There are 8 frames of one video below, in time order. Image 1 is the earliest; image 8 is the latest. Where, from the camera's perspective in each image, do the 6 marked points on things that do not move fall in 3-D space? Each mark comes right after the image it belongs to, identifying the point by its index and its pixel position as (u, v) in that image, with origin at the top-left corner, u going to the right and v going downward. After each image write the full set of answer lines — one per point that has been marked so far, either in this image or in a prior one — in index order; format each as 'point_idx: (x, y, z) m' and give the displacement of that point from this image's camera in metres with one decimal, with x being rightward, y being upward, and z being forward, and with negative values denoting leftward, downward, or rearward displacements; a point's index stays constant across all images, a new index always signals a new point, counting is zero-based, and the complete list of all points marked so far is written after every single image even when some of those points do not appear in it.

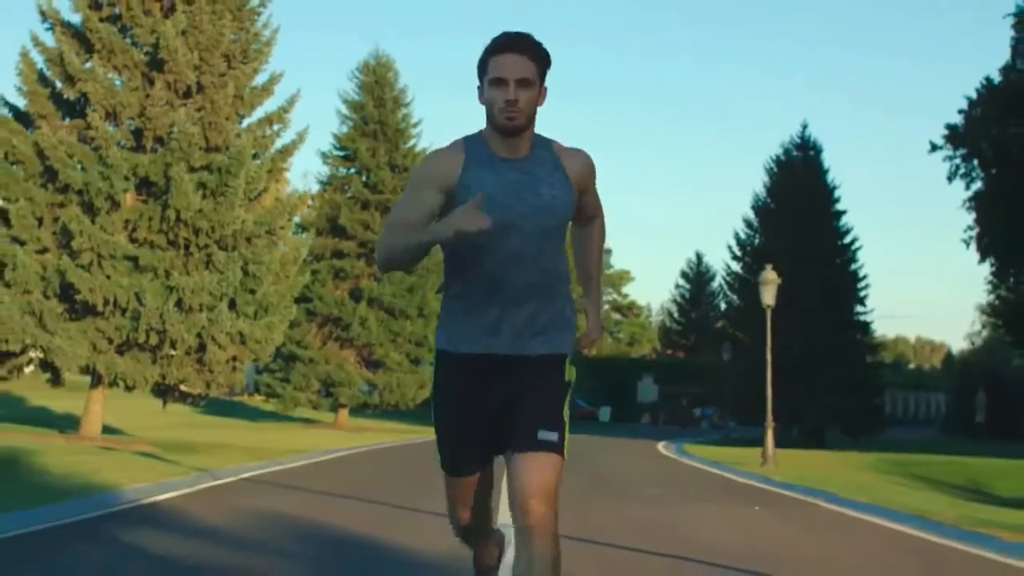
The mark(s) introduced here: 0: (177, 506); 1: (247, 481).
0: (-3.1, -2.1, +13.2) m
1: (-3.2, -2.4, +17.4) m
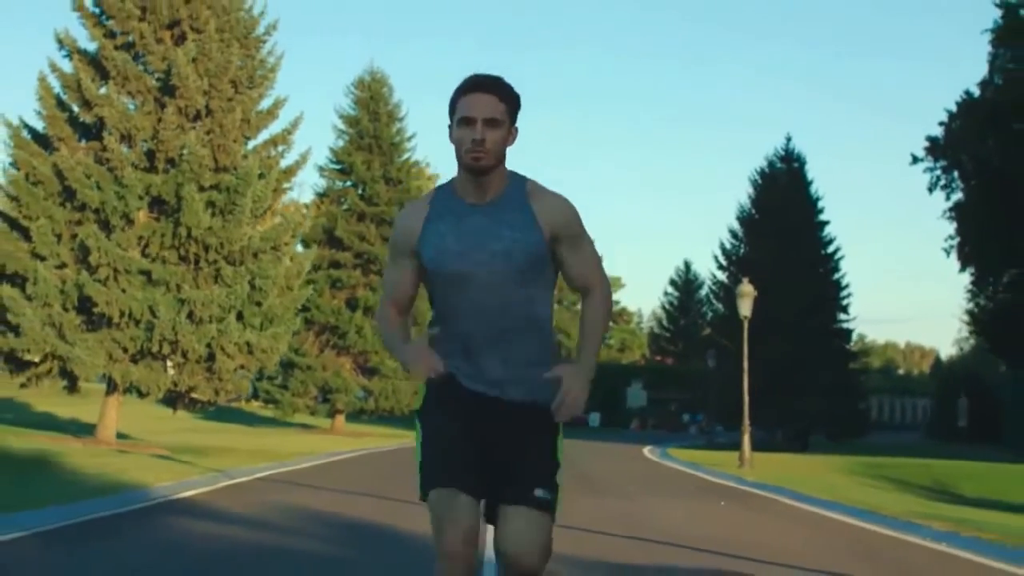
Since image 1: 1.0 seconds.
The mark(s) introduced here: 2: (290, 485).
0: (-3.2, -2.3, +14.9) m
1: (-3.3, -2.7, +19.1) m
2: (-2.8, -2.6, +18.4) m
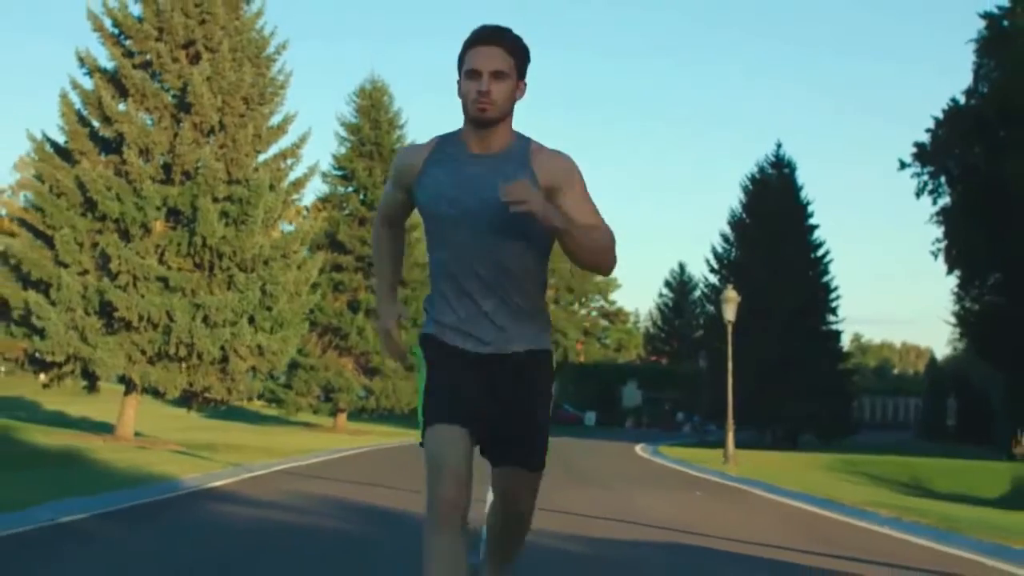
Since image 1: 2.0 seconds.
0: (-3.2, -2.4, +16.7) m
1: (-3.4, -2.8, +20.9) m
2: (-2.9, -2.7, +20.2) m
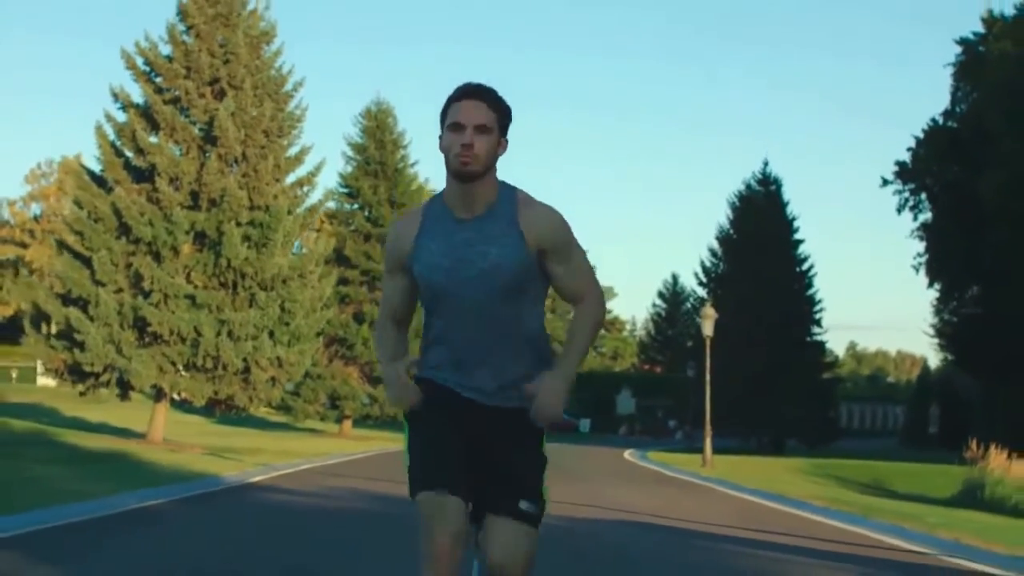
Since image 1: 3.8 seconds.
0: (-3.3, -2.8, +19.8) m
1: (-3.5, -3.2, +24.0) m
2: (-2.9, -3.1, +23.2) m
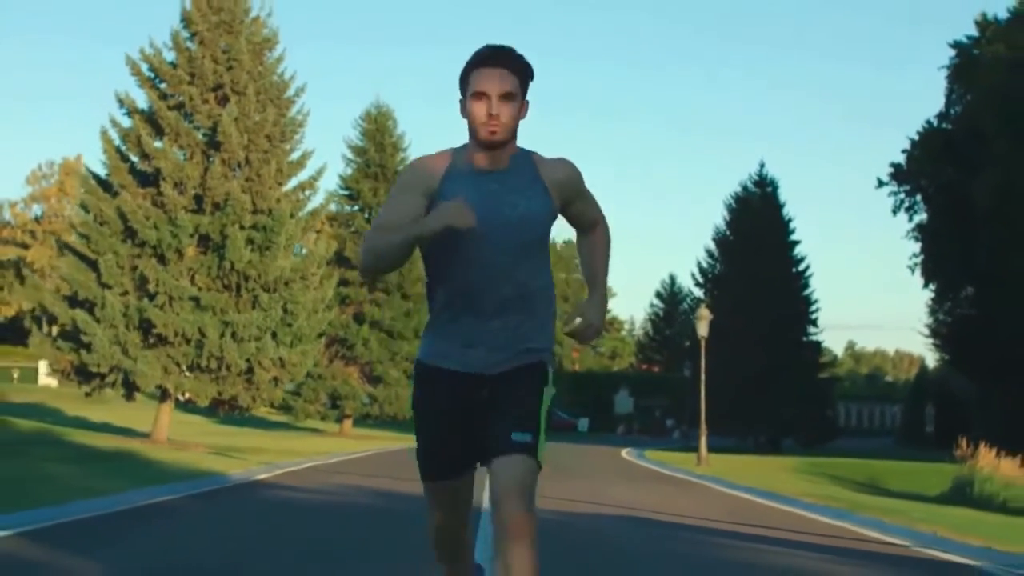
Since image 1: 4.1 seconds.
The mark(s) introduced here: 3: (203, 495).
0: (-3.3, -2.8, +20.4) m
1: (-3.5, -3.2, +24.6) m
2: (-3.0, -3.2, +23.9) m
3: (-4.1, -2.7, +18.5) m
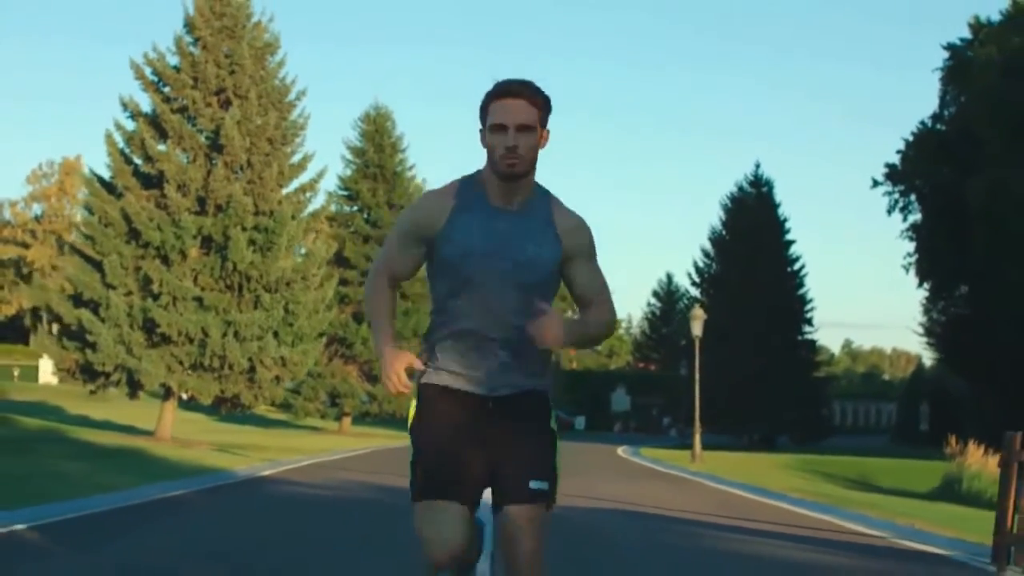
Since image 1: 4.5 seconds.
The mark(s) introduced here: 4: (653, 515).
0: (-3.4, -2.9, +21.1) m
1: (-3.6, -3.2, +25.3) m
2: (-3.0, -3.2, +24.5) m
3: (-4.1, -2.8, +19.1) m
4: (+1.7, -2.8, +17.4) m
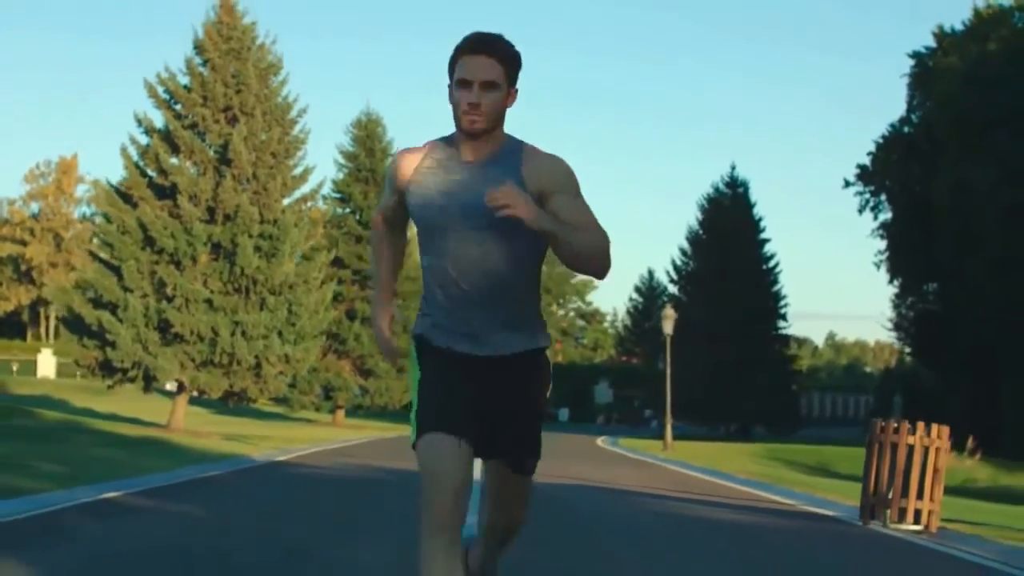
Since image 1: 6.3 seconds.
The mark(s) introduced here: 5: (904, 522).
0: (-3.6, -3.0, +24.2) m
1: (-3.9, -3.4, +28.4) m
2: (-3.3, -3.3, +27.7) m
3: (-4.4, -2.9, +22.2) m
4: (+1.5, -3.0, +20.6) m
5: (+4.1, -2.4, +14.7) m
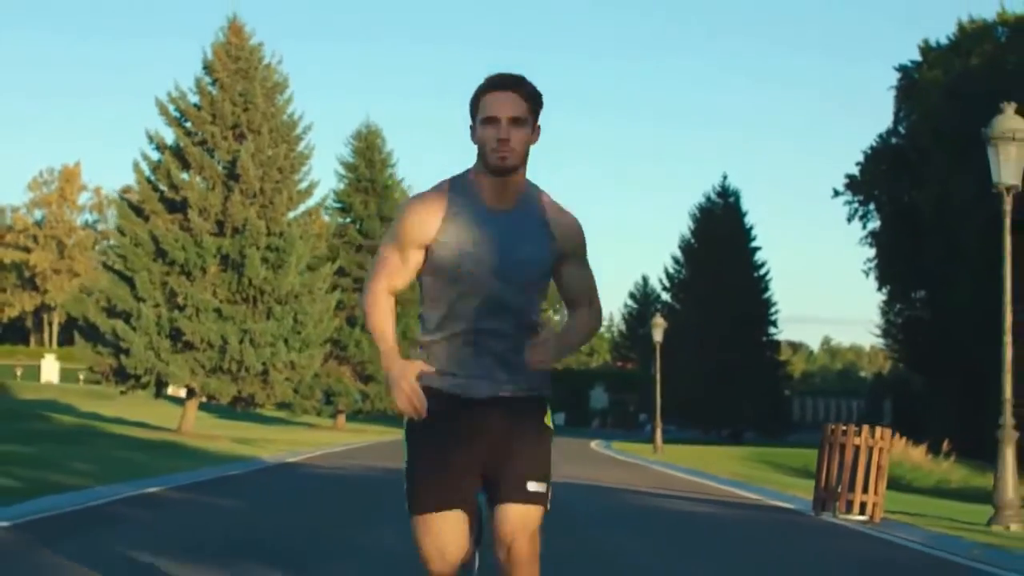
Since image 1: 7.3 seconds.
0: (-3.7, -3.3, +25.9) m
1: (-4.0, -3.6, +30.1) m
2: (-3.4, -3.6, +29.4) m
3: (-4.4, -3.2, +24.0) m
4: (+1.4, -3.2, +22.3) m
5: (+4.0, -2.6, +16.5) m
